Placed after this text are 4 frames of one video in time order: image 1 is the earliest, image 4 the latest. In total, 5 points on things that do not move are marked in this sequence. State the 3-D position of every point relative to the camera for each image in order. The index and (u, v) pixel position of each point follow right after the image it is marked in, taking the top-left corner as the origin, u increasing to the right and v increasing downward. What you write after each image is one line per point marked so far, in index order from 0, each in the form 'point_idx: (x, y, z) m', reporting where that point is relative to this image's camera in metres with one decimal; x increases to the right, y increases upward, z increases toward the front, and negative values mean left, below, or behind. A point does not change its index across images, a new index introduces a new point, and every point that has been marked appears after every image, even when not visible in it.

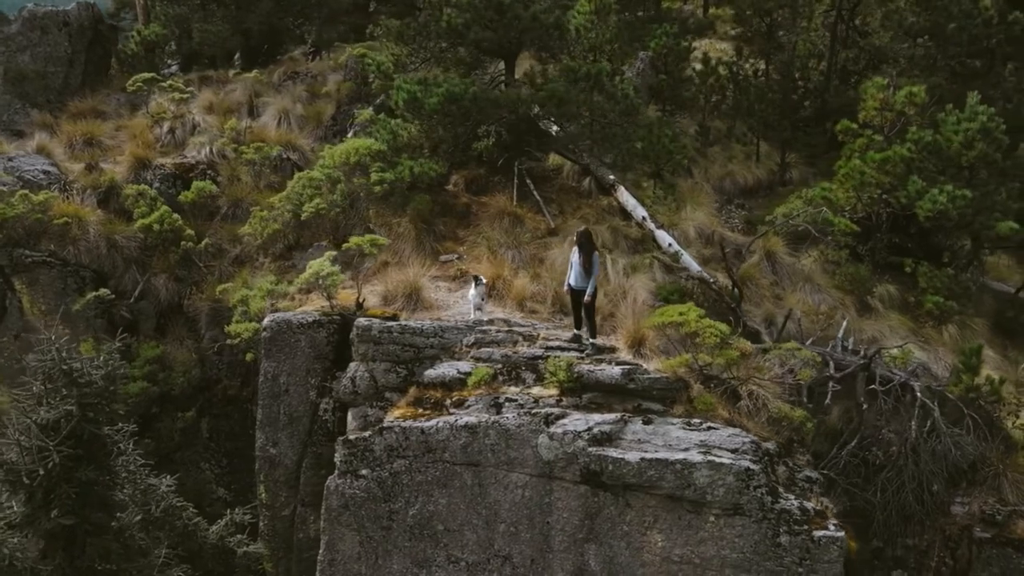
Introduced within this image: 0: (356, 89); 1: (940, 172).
0: (-2.5, +3.1, +11.9) m
1: (+4.9, +1.3, +8.5) m
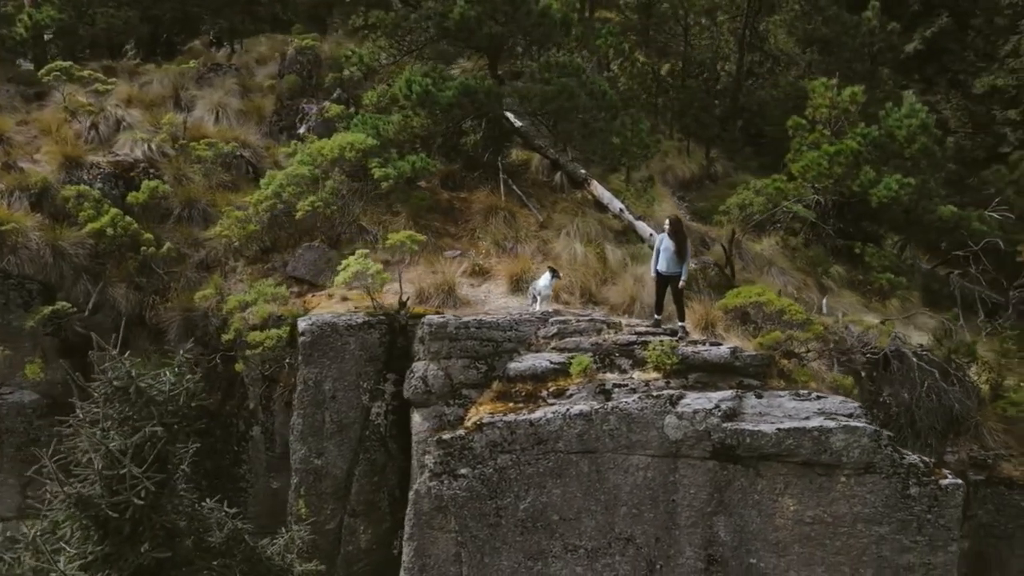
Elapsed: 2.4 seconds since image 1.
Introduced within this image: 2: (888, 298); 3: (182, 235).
0: (-3.2, +3.1, +11.3) m
1: (+4.8, +1.6, +9.5) m
2: (+5.0, -0.1, +9.8) m
3: (-4.1, +0.6, +9.2) m
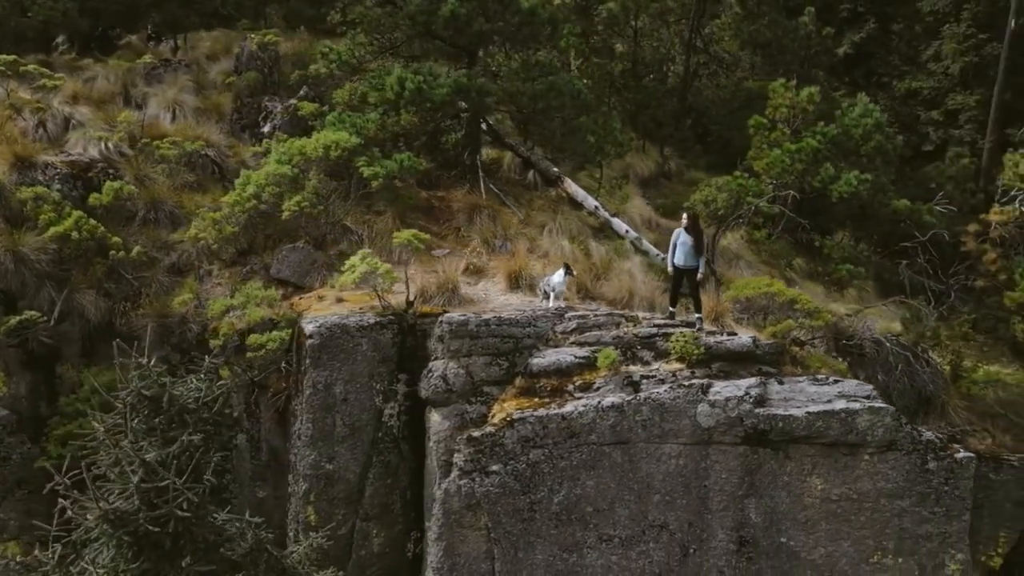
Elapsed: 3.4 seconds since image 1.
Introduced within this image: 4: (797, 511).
0: (-3.7, +3.0, +11.0) m
1: (+4.5, +1.7, +10.1) m
2: (+4.7, 0.0, +10.4) m
3: (-4.2, +0.6, +8.8) m
4: (+1.9, -1.5, +5.1) m
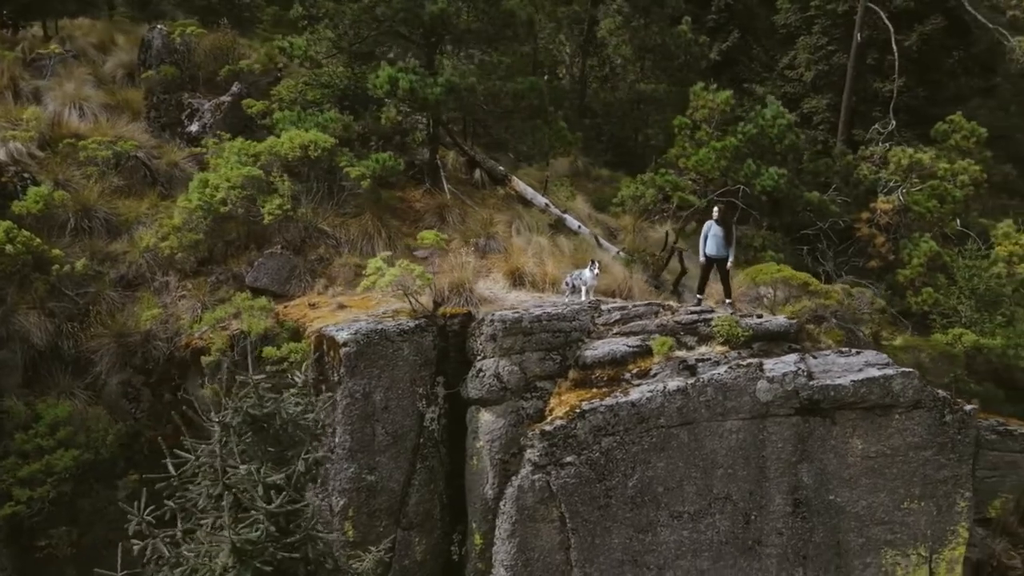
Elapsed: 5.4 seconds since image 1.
0: (-4.5, +2.9, +10.1) m
1: (+3.7, +1.9, +11.1) m
2: (+3.9, +0.2, +11.4) m
3: (-4.4, +0.4, +7.9) m
4: (+2.5, -1.4, +5.7) m
